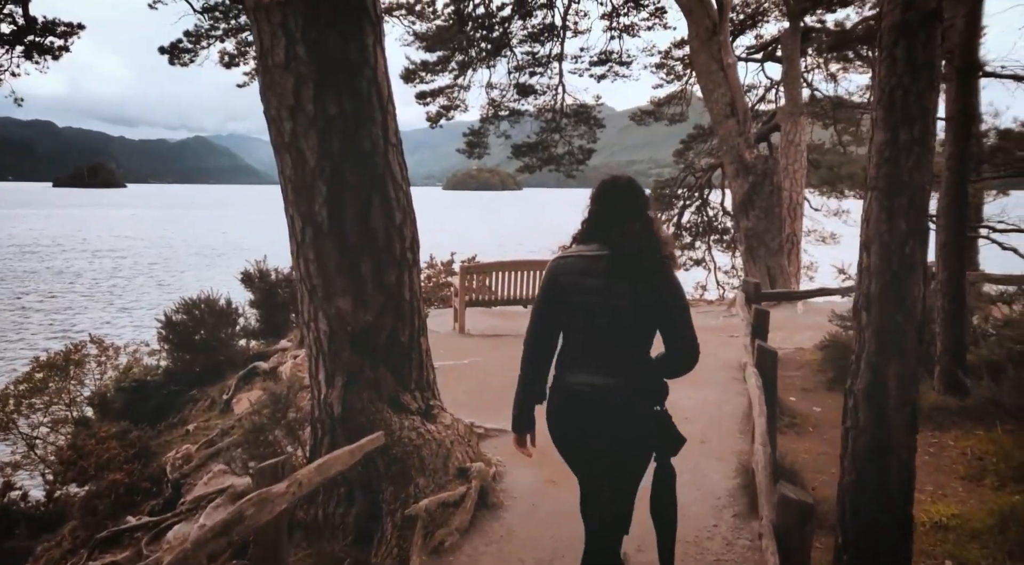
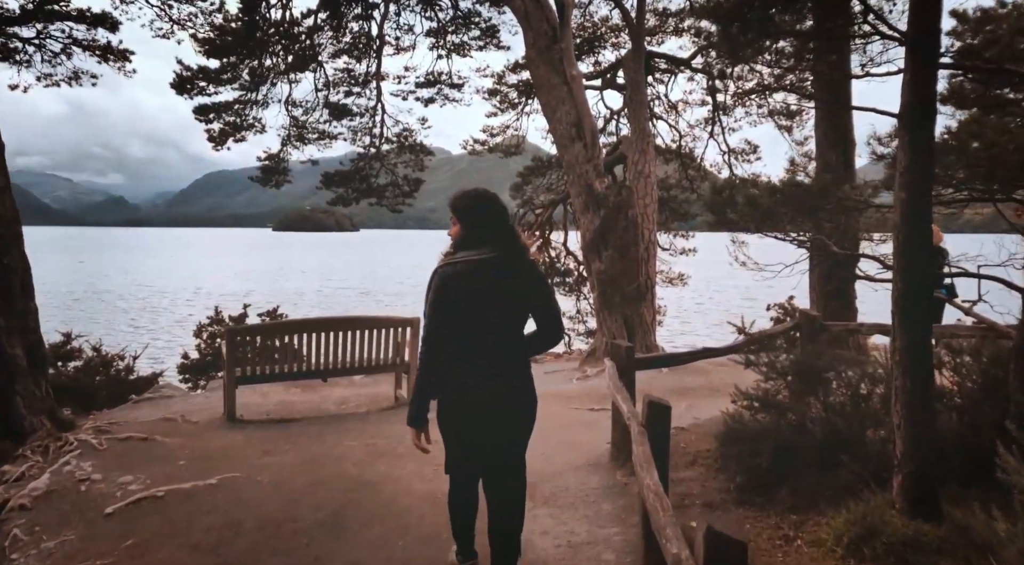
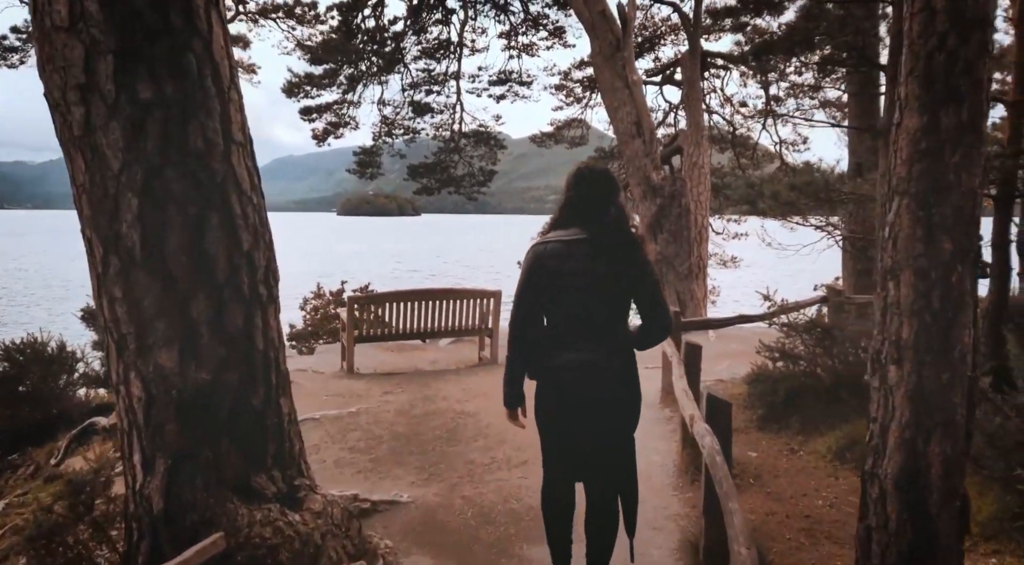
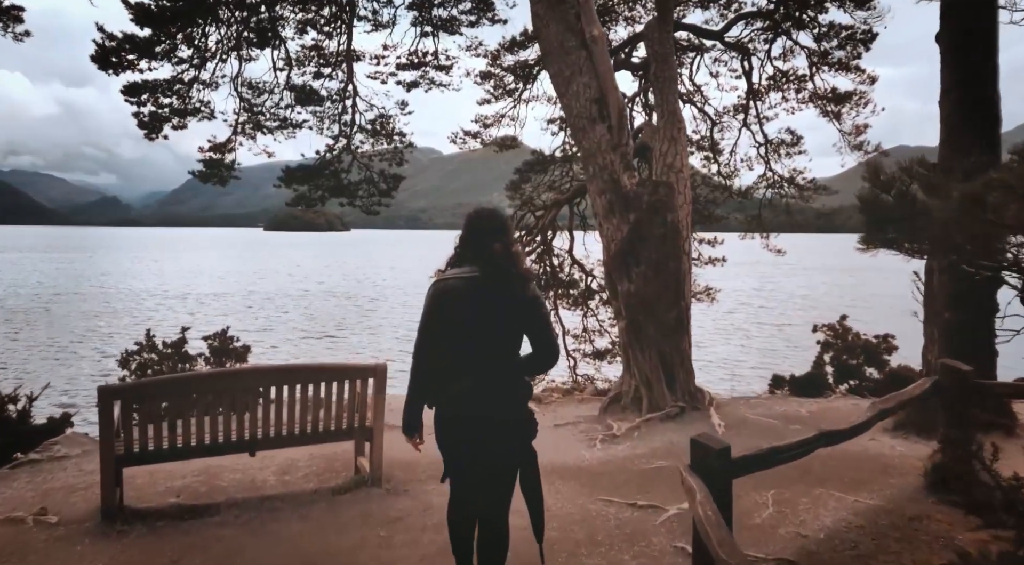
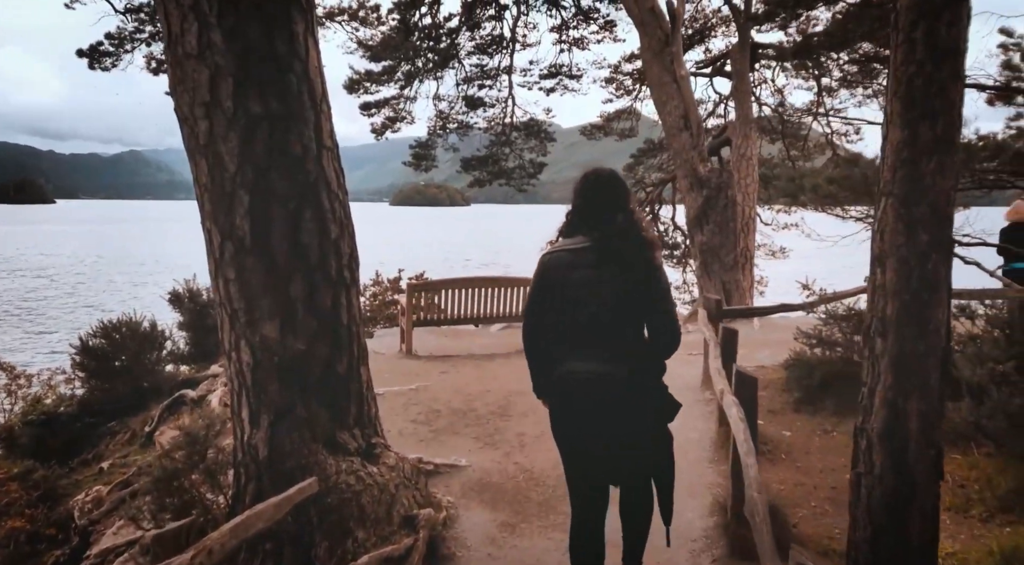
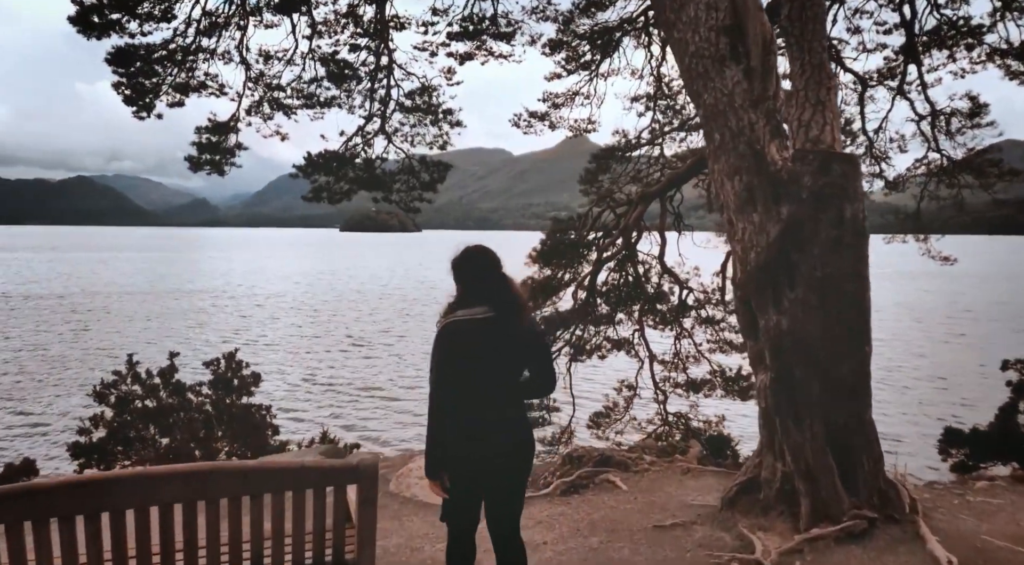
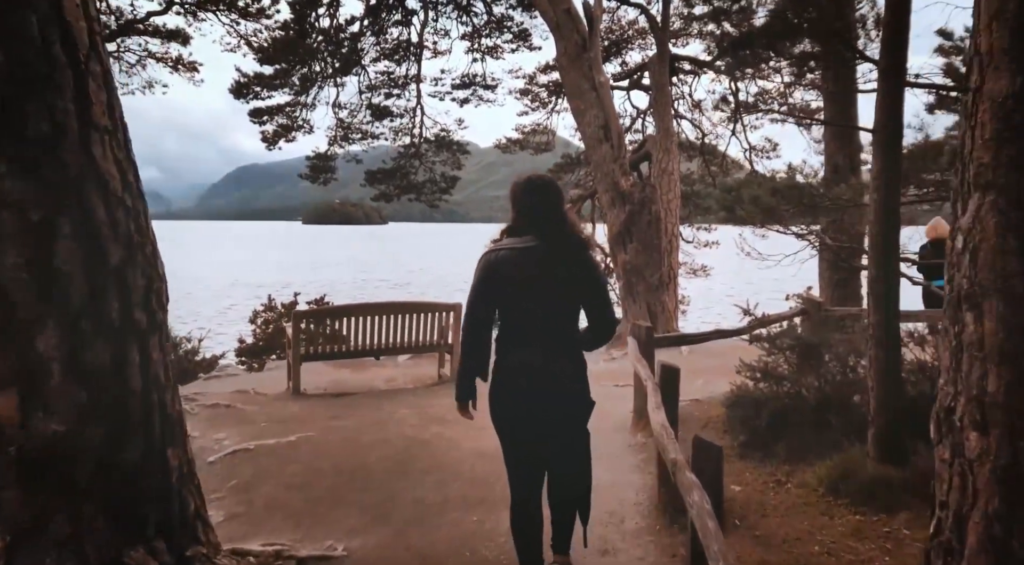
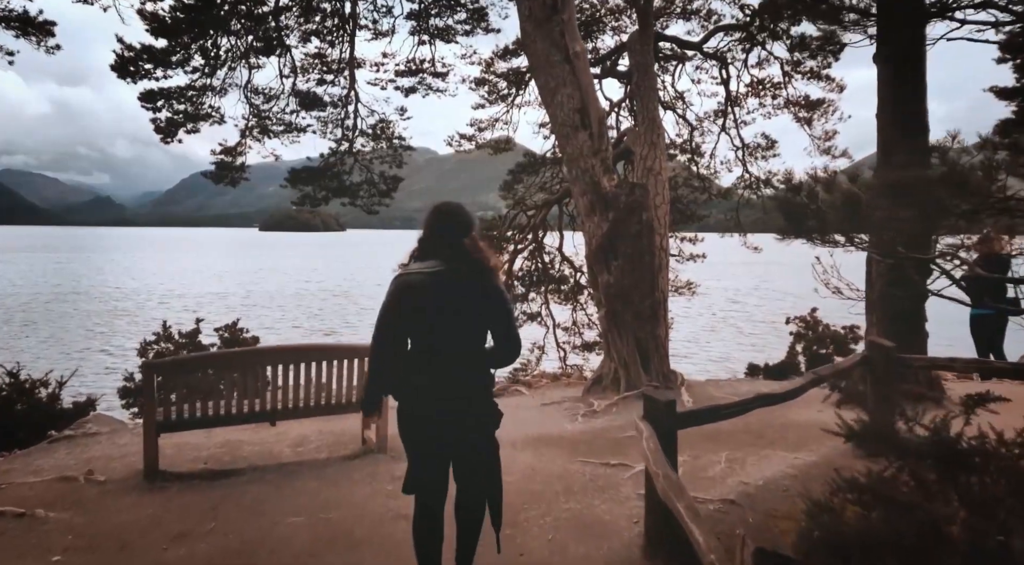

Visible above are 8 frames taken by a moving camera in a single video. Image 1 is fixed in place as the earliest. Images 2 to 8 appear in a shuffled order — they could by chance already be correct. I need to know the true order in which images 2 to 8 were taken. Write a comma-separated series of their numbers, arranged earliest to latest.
5, 3, 7, 2, 8, 4, 6
